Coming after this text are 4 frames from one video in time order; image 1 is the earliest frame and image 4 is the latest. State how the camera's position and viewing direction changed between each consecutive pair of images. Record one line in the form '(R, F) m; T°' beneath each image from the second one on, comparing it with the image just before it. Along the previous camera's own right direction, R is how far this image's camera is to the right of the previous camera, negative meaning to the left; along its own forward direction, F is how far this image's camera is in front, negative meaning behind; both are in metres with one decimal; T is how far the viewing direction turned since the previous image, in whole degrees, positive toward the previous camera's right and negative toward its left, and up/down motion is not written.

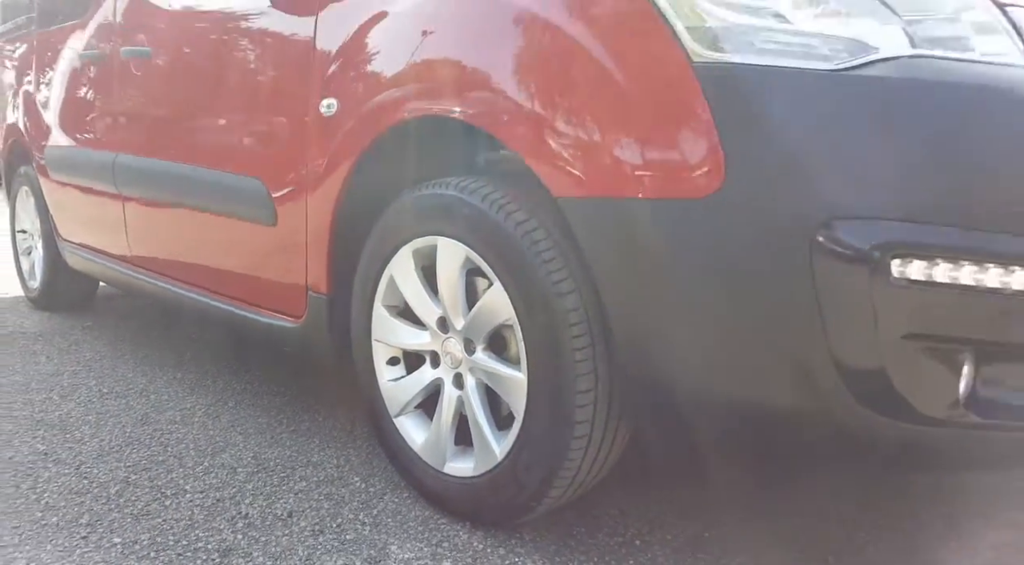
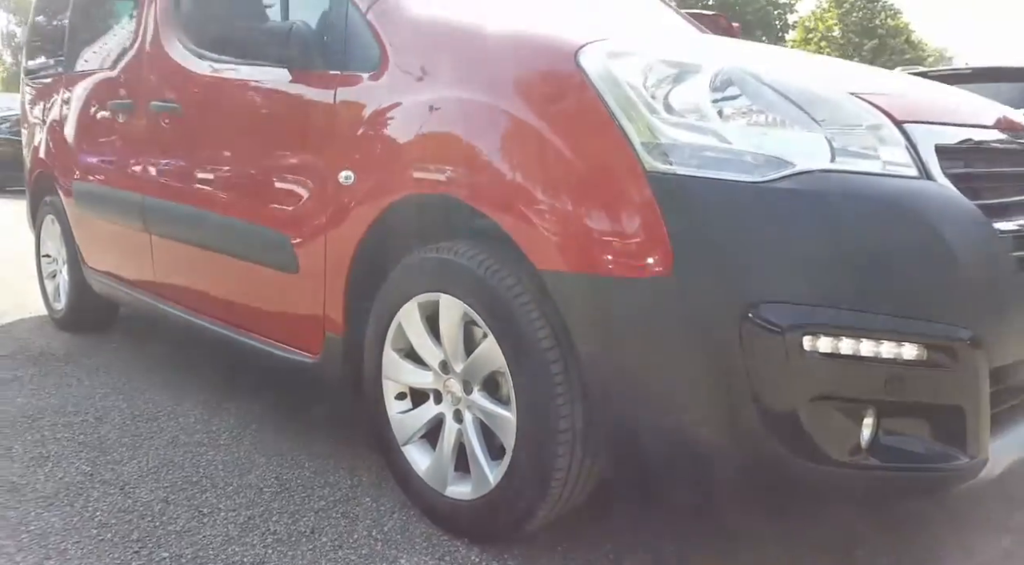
(0.0, -0.3) m; 0°
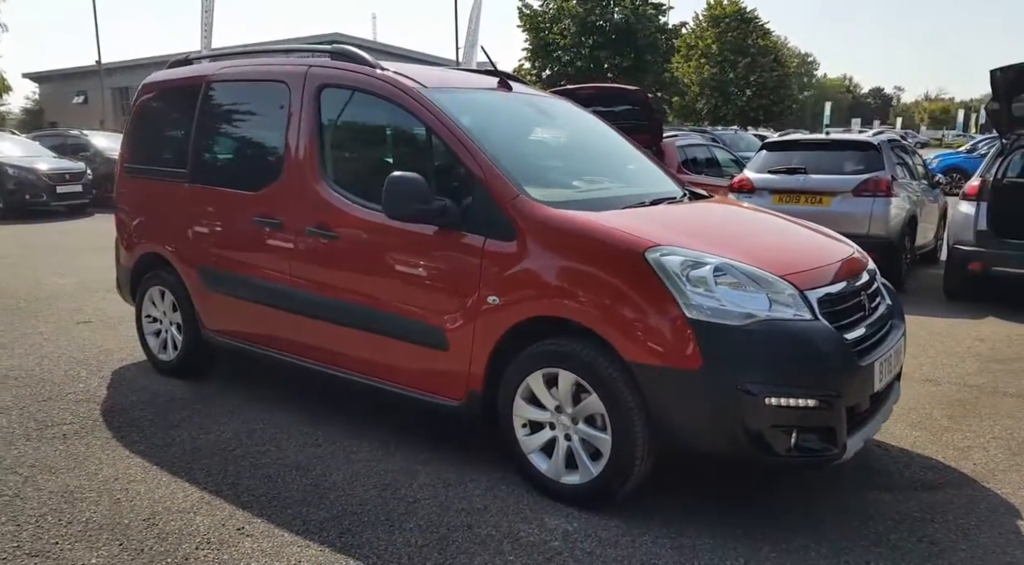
(-0.8, -1.4) m; +8°
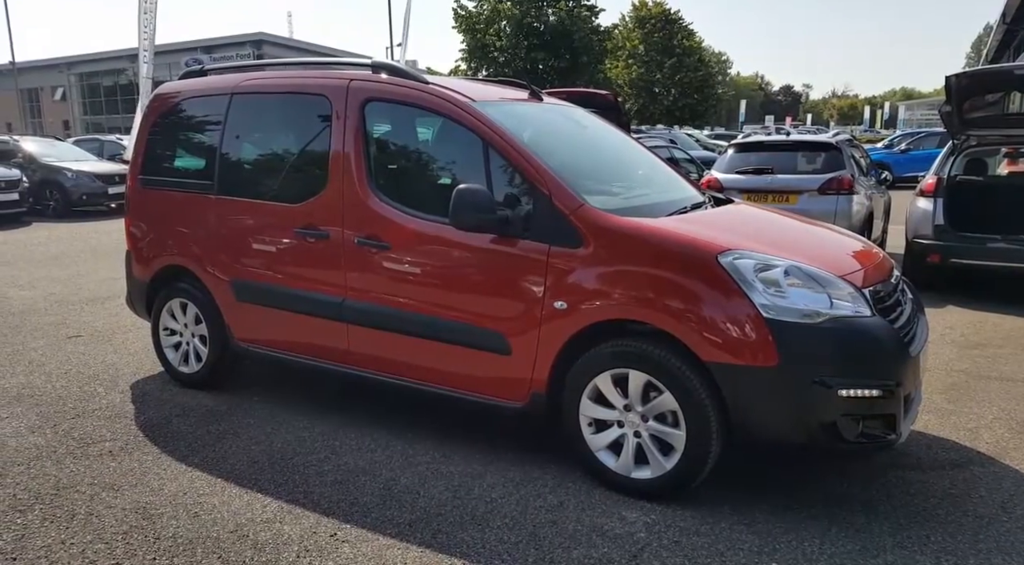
(-0.6, -0.1) m; +5°
